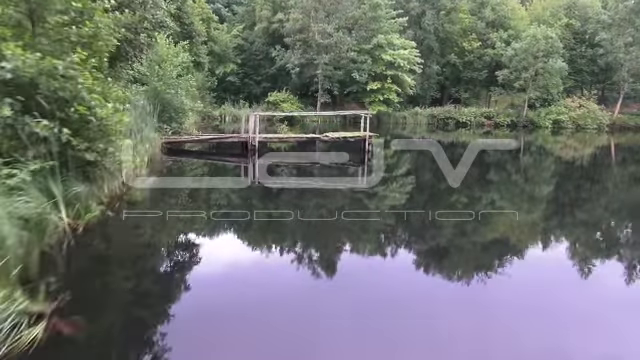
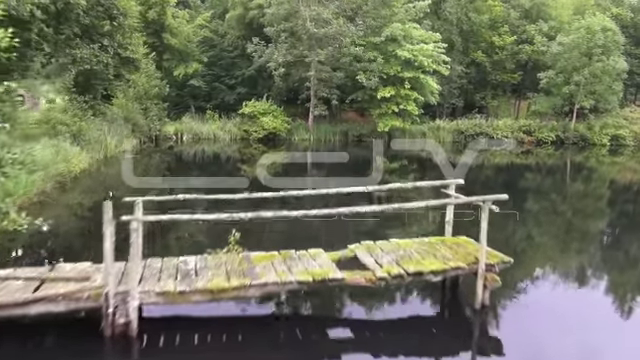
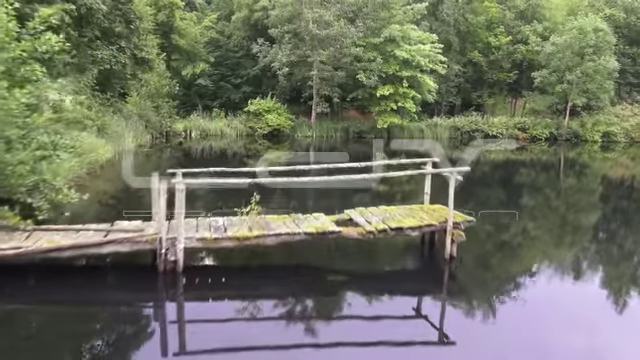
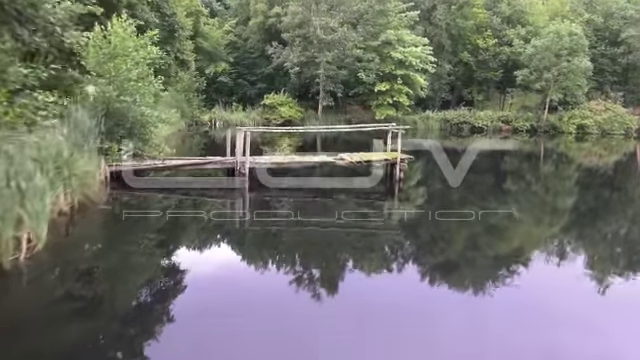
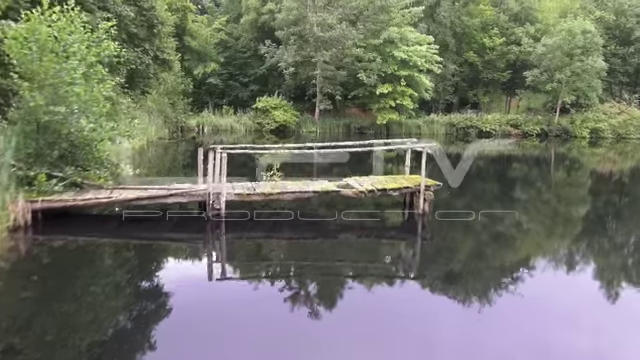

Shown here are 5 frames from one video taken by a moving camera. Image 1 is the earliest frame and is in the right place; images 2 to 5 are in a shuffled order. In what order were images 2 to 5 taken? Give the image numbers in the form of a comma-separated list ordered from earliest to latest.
4, 5, 3, 2
